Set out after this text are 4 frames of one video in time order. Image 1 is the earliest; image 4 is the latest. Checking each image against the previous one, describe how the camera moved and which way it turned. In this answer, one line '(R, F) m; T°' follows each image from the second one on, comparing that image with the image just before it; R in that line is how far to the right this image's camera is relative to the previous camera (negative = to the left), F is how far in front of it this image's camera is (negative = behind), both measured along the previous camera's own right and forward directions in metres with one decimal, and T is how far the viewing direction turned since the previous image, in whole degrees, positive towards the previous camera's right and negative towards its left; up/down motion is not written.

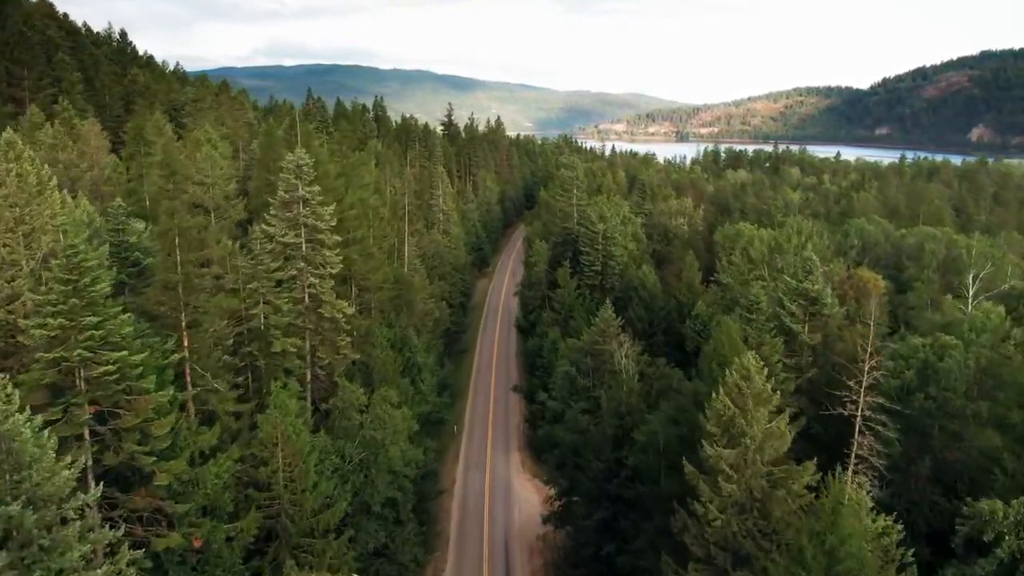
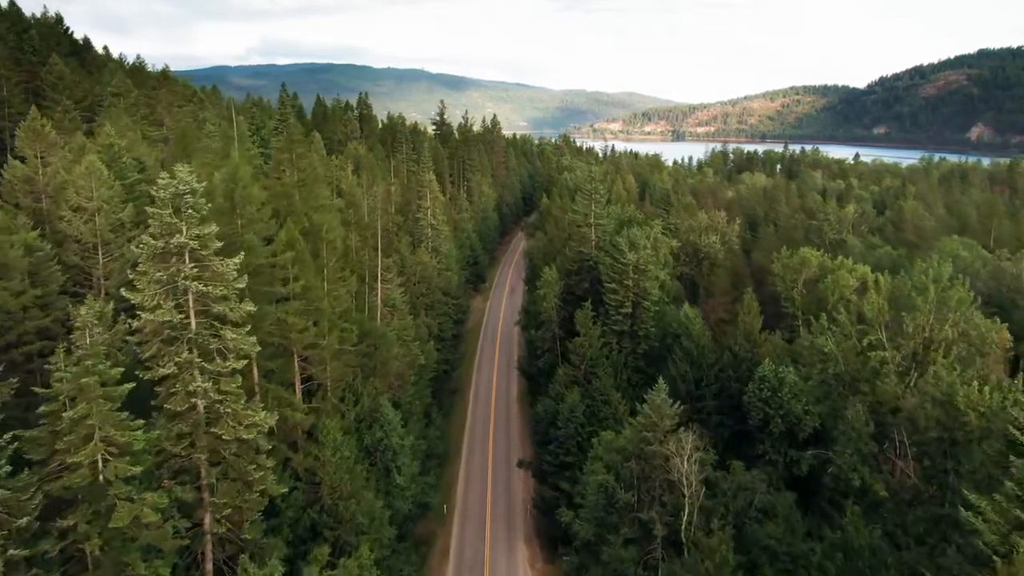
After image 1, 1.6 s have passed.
(-0.8, +14.4) m; 0°
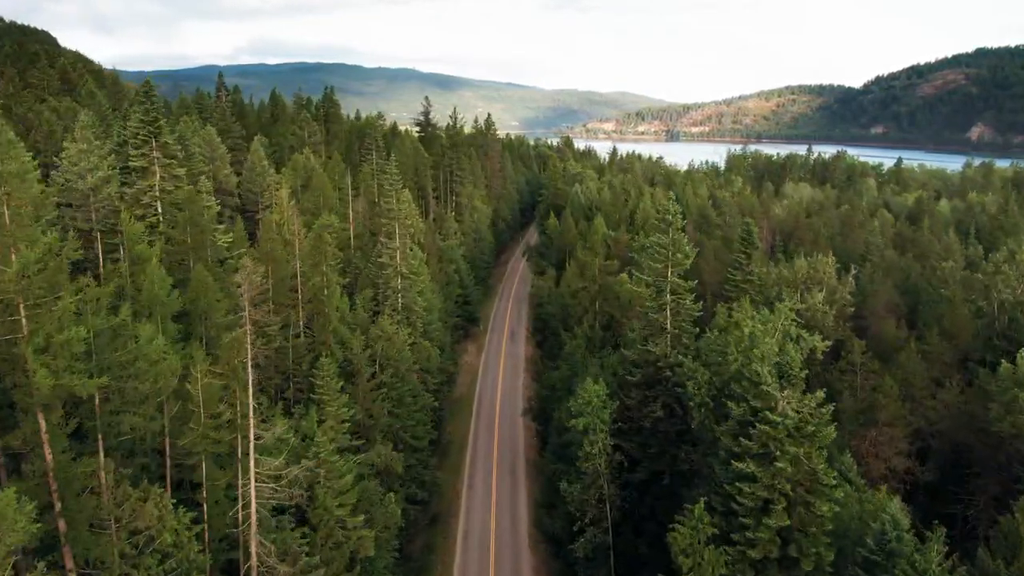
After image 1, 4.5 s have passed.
(-1.4, +25.7) m; +1°
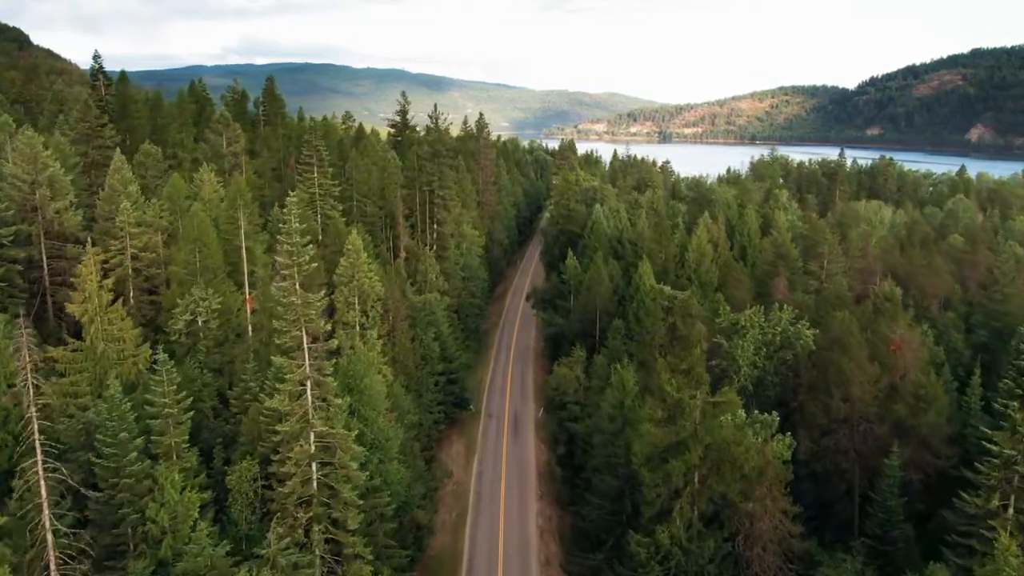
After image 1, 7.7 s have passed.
(-1.5, +28.3) m; +1°
